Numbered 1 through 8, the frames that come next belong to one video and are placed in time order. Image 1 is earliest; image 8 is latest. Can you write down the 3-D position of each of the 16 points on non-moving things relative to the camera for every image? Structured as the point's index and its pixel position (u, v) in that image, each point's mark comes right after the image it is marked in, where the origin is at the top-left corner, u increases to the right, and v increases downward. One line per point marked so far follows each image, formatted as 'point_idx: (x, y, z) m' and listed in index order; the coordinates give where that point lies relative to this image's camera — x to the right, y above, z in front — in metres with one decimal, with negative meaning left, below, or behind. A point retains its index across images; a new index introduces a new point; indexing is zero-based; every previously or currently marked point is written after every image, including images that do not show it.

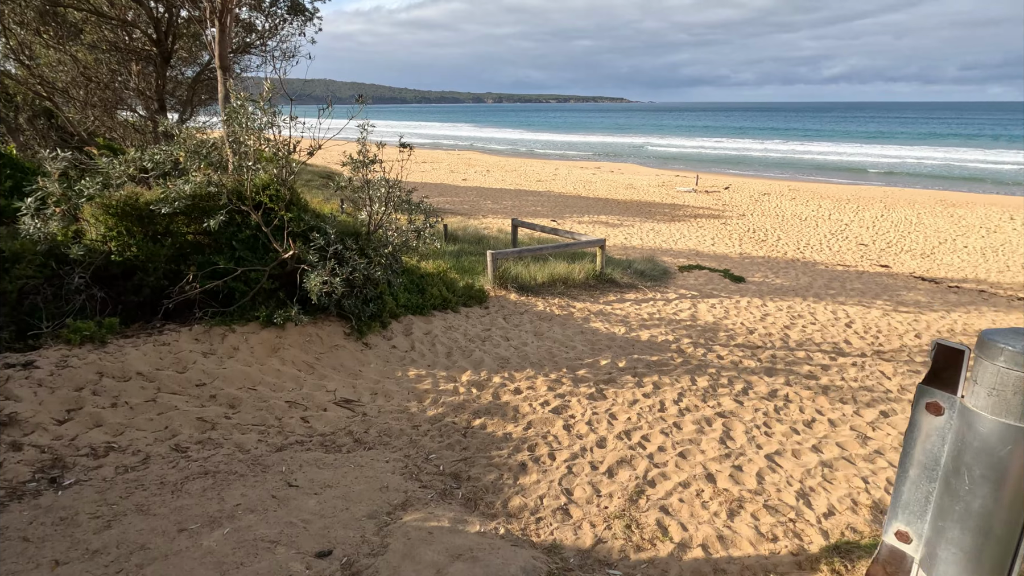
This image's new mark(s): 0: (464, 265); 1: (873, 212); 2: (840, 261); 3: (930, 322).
0: (-0.7, +0.3, +8.0) m
1: (+13.3, +2.8, +19.7) m
2: (+8.1, +0.7, +13.3) m
3: (+6.5, -0.5, +8.3) m
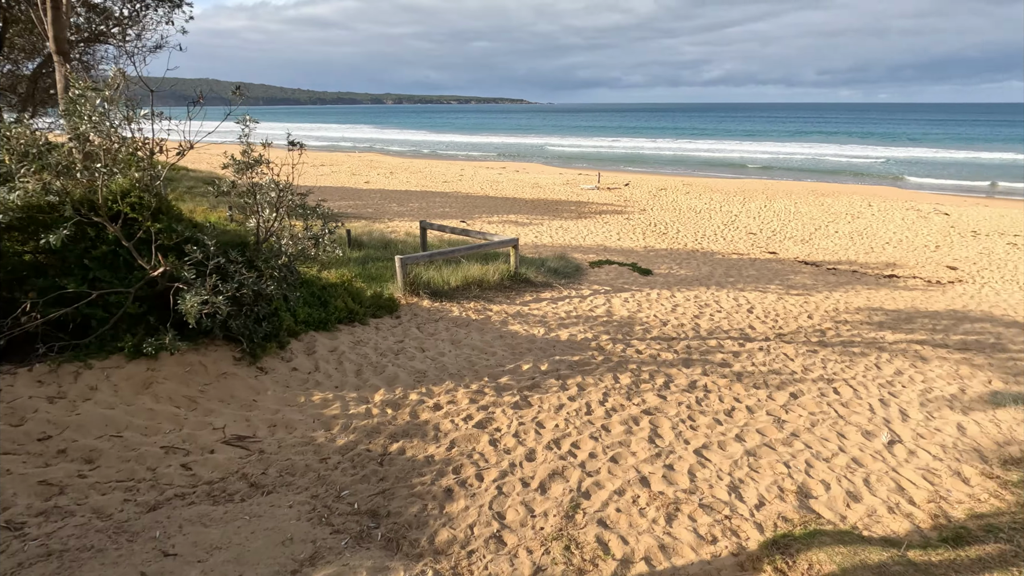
0: (-2.0, +0.2, +7.5) m
1: (+9.8, +3.4, +21.3) m
2: (+5.9, +1.0, +14.1) m
3: (+5.1, -0.2, +9.0) m
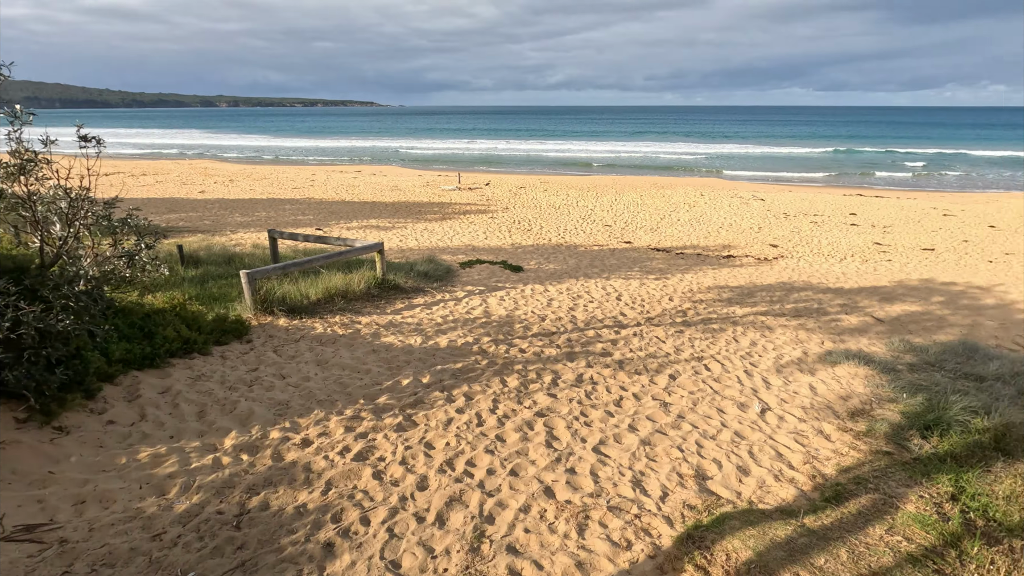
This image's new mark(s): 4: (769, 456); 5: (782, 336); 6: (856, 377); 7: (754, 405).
0: (-3.6, 0.0, +6.4) m
1: (+4.1, +3.8, +22.7) m
2: (+2.3, +1.3, +14.8) m
3: (+2.9, +0.1, +9.6) m
4: (+1.8, -1.2, +3.8) m
5: (+3.5, -0.6, +6.9) m
6: (+3.5, -0.9, +5.4) m
7: (+2.1, -1.0, +4.6) m
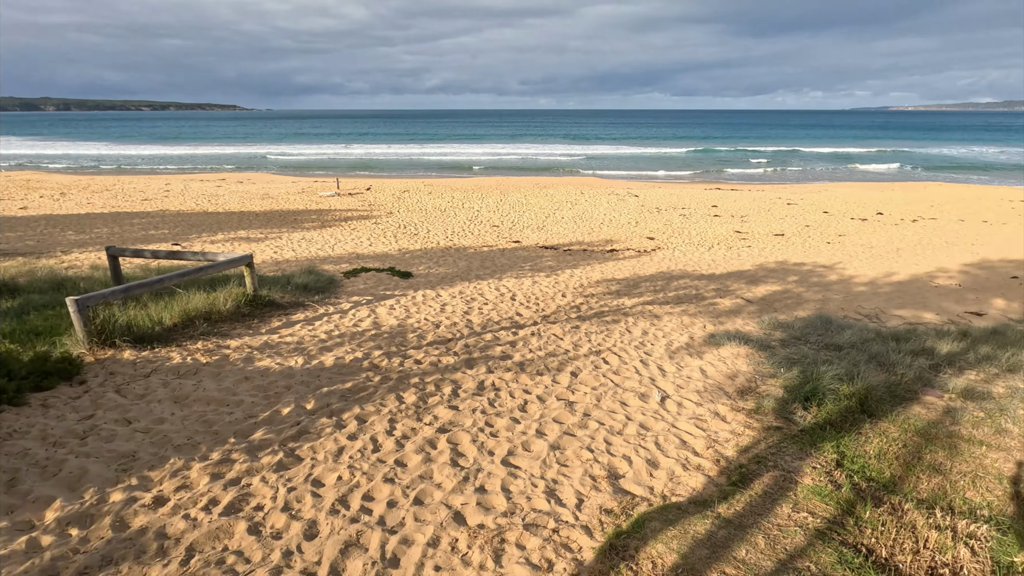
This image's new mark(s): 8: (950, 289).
0: (-4.8, -0.4, +5.3) m
1: (-0.8, +3.8, +22.8) m
2: (-0.8, +1.2, +14.6) m
3: (+1.0, +0.1, +9.7) m
4: (+1.1, -1.1, +3.8) m
5: (+2.1, -0.5, +7.2) m
6: (+2.4, -0.7, +5.7) m
7: (+1.2, -0.9, +4.6) m
8: (+8.5, 0.0, +10.4) m
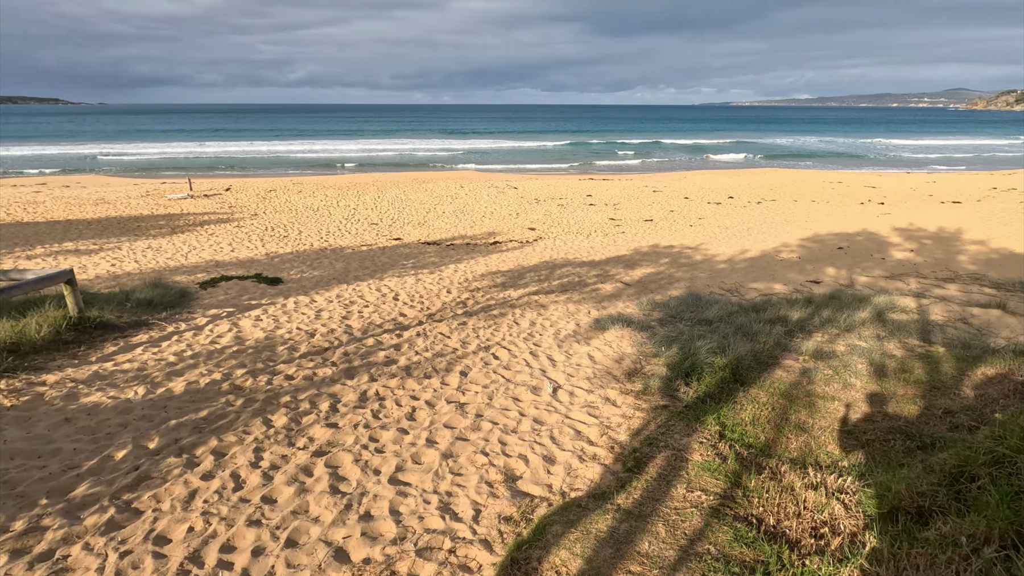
0: (-5.7, -0.7, +3.9) m
1: (-5.8, +3.8, +21.8) m
2: (-3.9, +1.2, +13.9) m
3: (-1.1, +0.2, +9.5) m
4: (+0.4, -1.0, +3.7) m
5: (+0.6, -0.3, +7.2) m
6: (+1.2, -0.6, +5.9) m
7: (+0.3, -0.8, +4.5) m
8: (+6.1, +0.6, +11.7) m
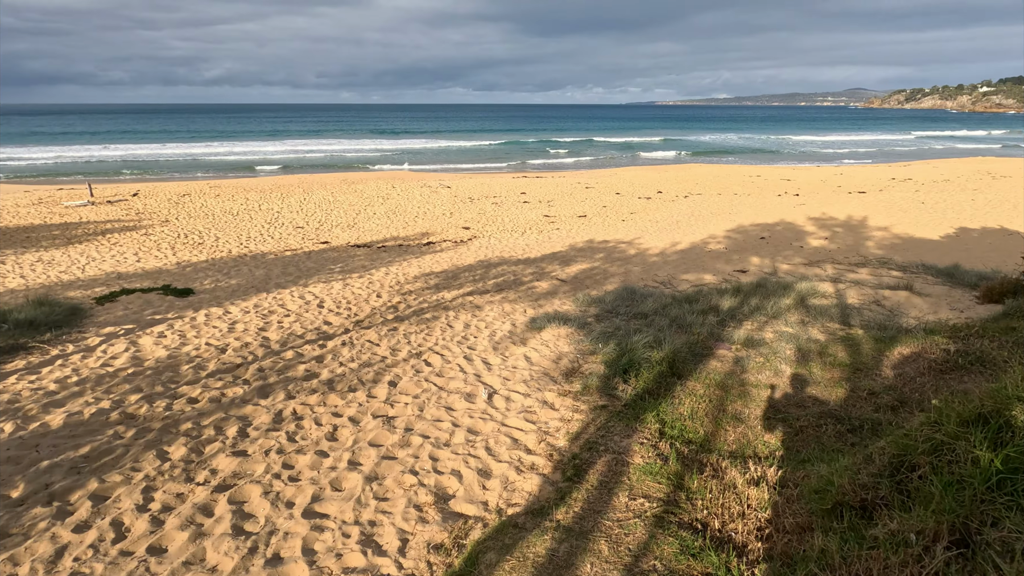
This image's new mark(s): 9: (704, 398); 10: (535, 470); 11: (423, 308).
0: (-6.2, -0.9, +3.0) m
1: (-8.4, +3.5, +20.8) m
2: (-5.5, +1.0, +13.1) m
3: (-2.2, +0.1, +9.0) m
4: (0.0, -1.0, +3.5) m
5: (-0.3, -0.3, +7.0) m
6: (+0.5, -0.5, +5.7) m
7: (-0.3, -0.8, +4.3) m
8: (+4.7, +0.8, +12.1) m
9: (+1.6, -0.9, +4.4) m
10: (+0.1, -1.1, +3.2) m
11: (-1.2, -0.3, +7.2) m
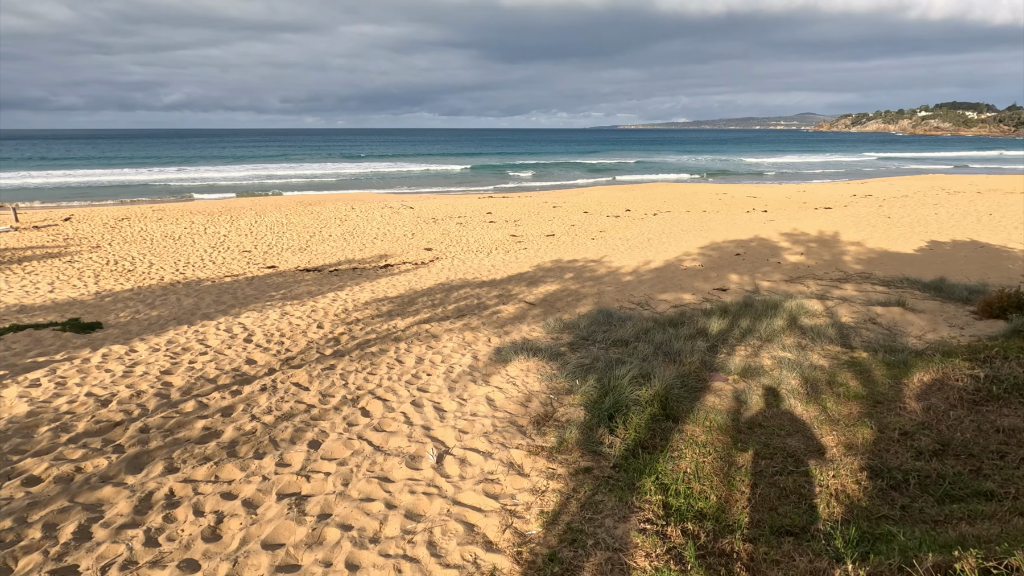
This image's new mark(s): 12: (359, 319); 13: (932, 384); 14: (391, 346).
0: (-6.3, -1.2, +1.7) m
1: (-9.7, +2.5, +19.5) m
2: (-6.3, +0.4, +11.9) m
3: (-2.8, -0.3, +8.0) m
4: (-0.3, -1.2, +2.5) m
5: (-0.7, -0.6, +6.0) m
6: (+0.2, -0.8, +4.8) m
7: (-0.5, -1.0, +3.3) m
8: (+3.9, +0.4, +11.4) m
9: (+1.3, -1.1, +3.5) m
10: (-0.1, -1.2, +2.2) m
11: (-1.6, -0.6, +6.2) m
12: (-2.1, -0.4, +7.3) m
13: (+3.6, -0.8, +4.5) m
14: (-1.3, -0.6, +5.9) m
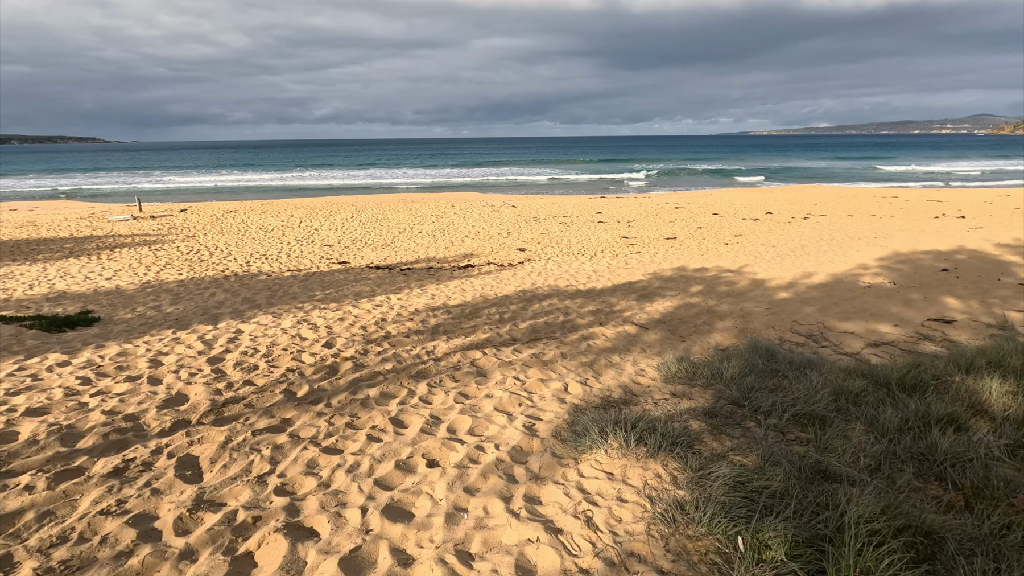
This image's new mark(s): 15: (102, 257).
0: (-6.5, -0.9, +0.6) m
1: (-5.9, +2.6, +18.7) m
2: (-4.3, +0.4, +10.6) m
3: (-1.7, -0.3, +6.0) m
4: (-0.4, -1.2, +0.1) m
5: (-0.1, -0.7, +3.7) m
6: (+0.5, -0.9, +2.3) m
7: (-0.5, -1.1, +1.0) m
8: (+5.6, 0.0, +8.0) m
9: (+1.3, -1.2, +0.8) m
10: (-0.3, -1.2, -0.2) m
11: (-1.0, -0.6, +4.0) m
12: (-1.2, -0.4, +5.1) m
13: (+3.8, -1.1, +1.3) m
14: (-0.7, -0.7, +3.7) m
15: (-8.9, +0.7, +11.7) m
